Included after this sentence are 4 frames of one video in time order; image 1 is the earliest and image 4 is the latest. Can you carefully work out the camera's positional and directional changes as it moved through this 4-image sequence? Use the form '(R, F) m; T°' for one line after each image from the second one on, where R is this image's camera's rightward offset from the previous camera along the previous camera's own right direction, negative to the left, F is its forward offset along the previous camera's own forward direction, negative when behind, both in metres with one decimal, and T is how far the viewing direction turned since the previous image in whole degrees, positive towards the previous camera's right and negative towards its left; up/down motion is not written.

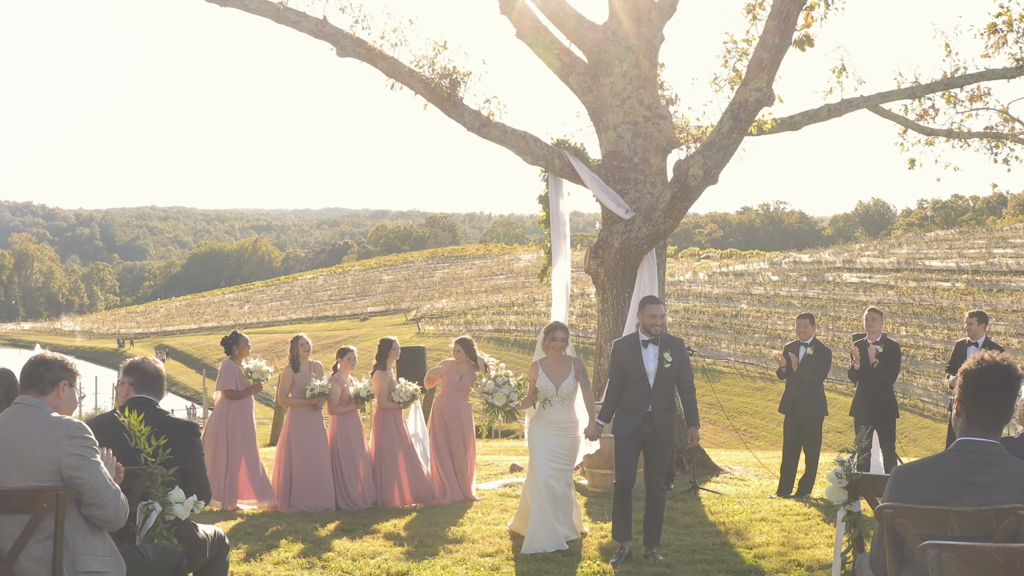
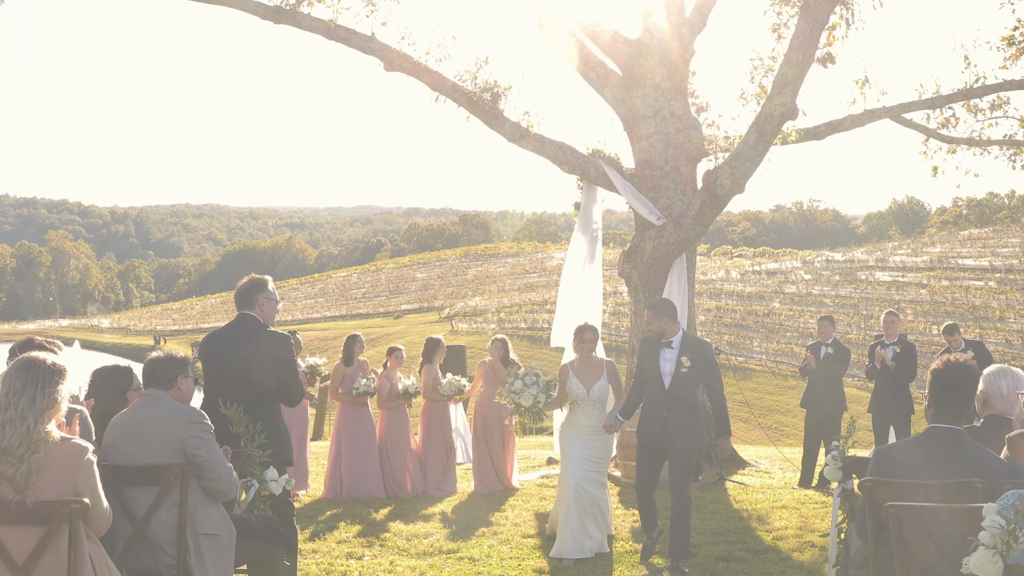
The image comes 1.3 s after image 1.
(-0.1, -0.7) m; -2°
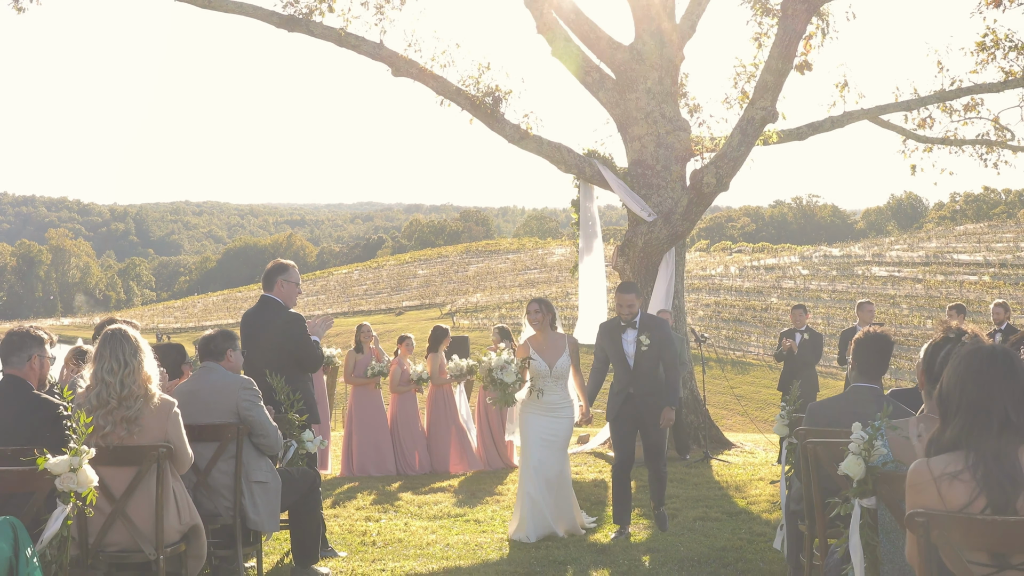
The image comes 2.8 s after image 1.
(0.0, -0.8) m; 0°
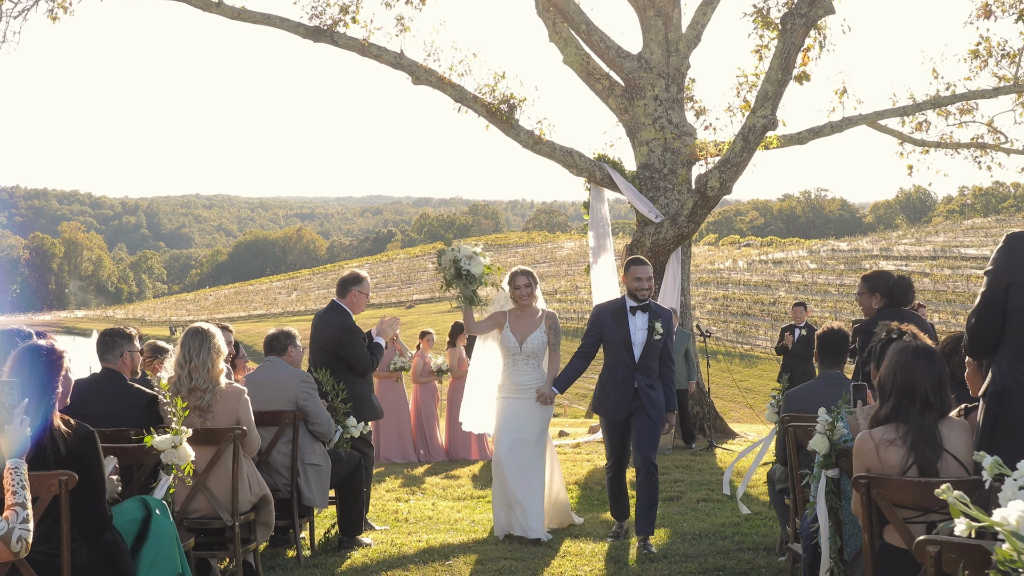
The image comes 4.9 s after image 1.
(-0.1, -0.7) m; -1°
